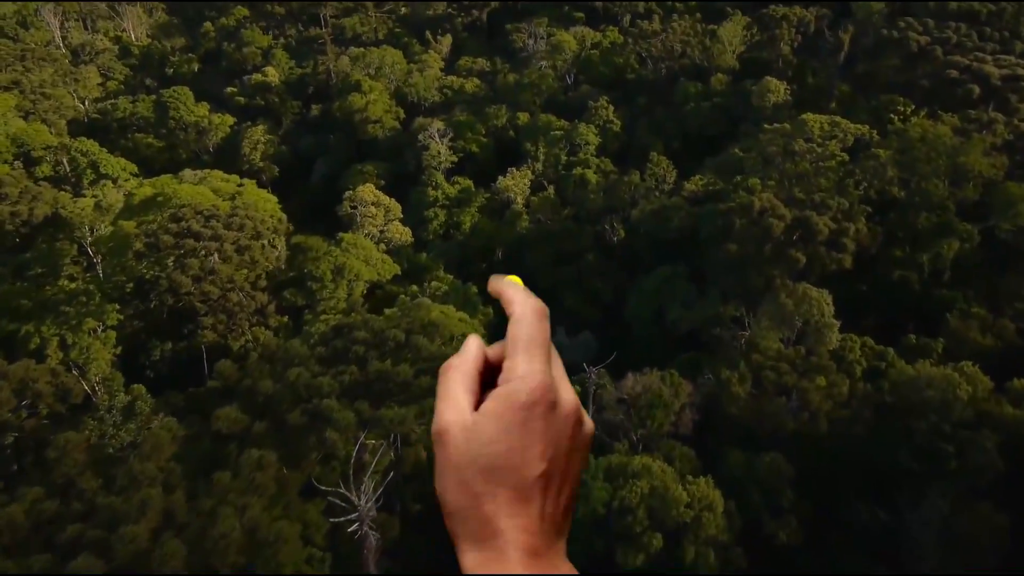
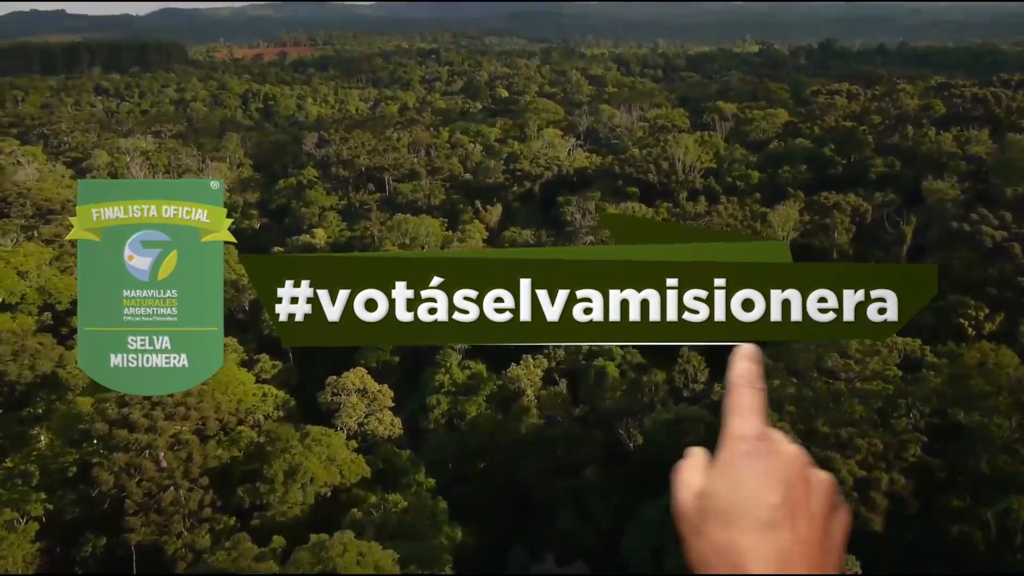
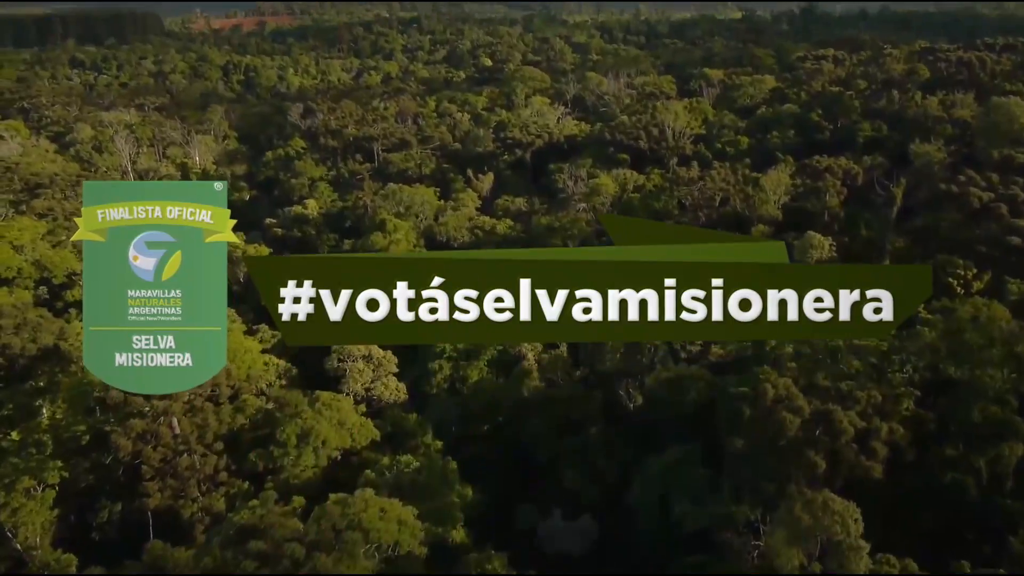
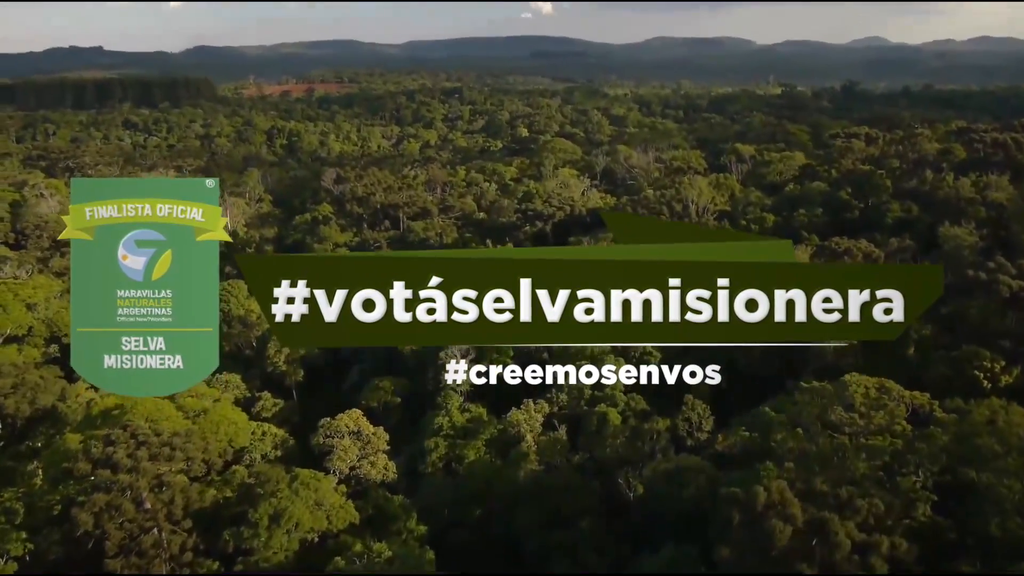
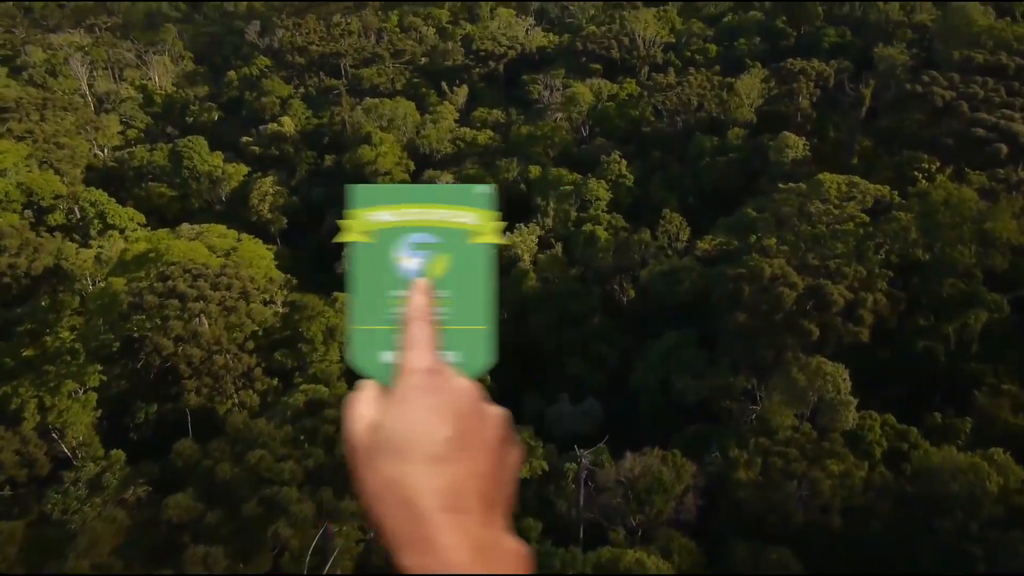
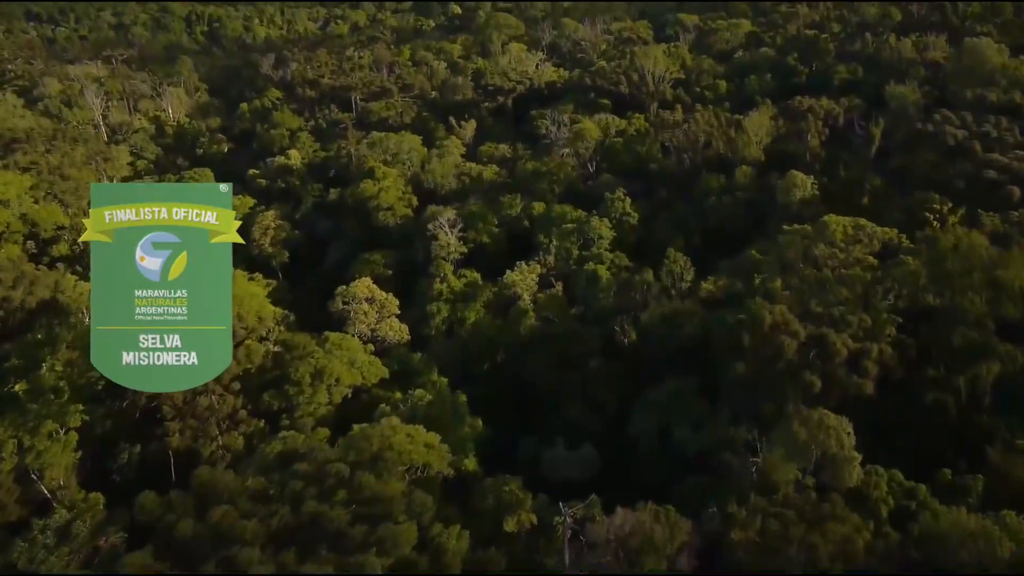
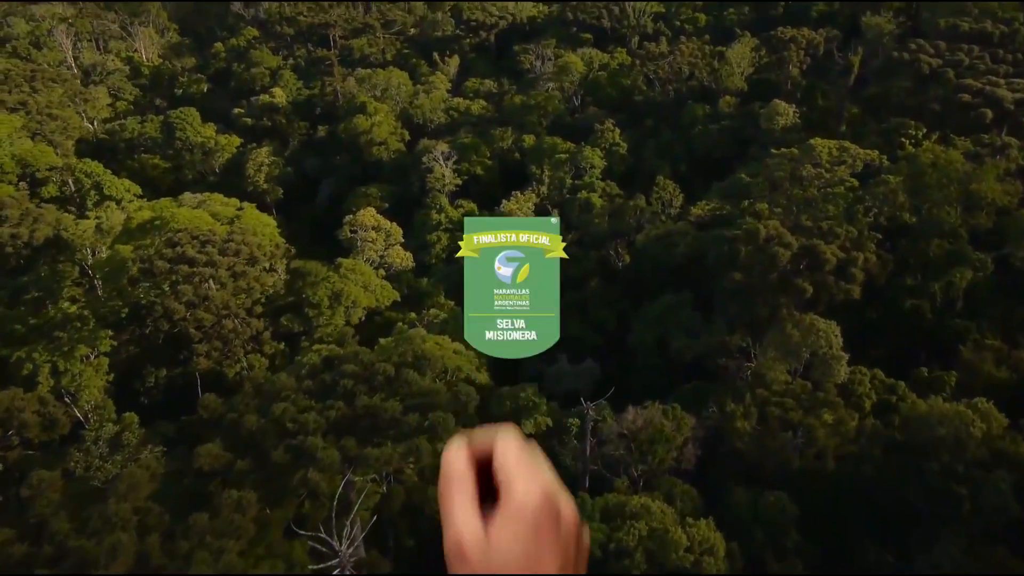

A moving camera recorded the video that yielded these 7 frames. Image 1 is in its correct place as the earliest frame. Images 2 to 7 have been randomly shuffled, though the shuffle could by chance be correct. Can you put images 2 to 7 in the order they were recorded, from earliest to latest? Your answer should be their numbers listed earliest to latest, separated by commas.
7, 5, 6, 3, 2, 4
